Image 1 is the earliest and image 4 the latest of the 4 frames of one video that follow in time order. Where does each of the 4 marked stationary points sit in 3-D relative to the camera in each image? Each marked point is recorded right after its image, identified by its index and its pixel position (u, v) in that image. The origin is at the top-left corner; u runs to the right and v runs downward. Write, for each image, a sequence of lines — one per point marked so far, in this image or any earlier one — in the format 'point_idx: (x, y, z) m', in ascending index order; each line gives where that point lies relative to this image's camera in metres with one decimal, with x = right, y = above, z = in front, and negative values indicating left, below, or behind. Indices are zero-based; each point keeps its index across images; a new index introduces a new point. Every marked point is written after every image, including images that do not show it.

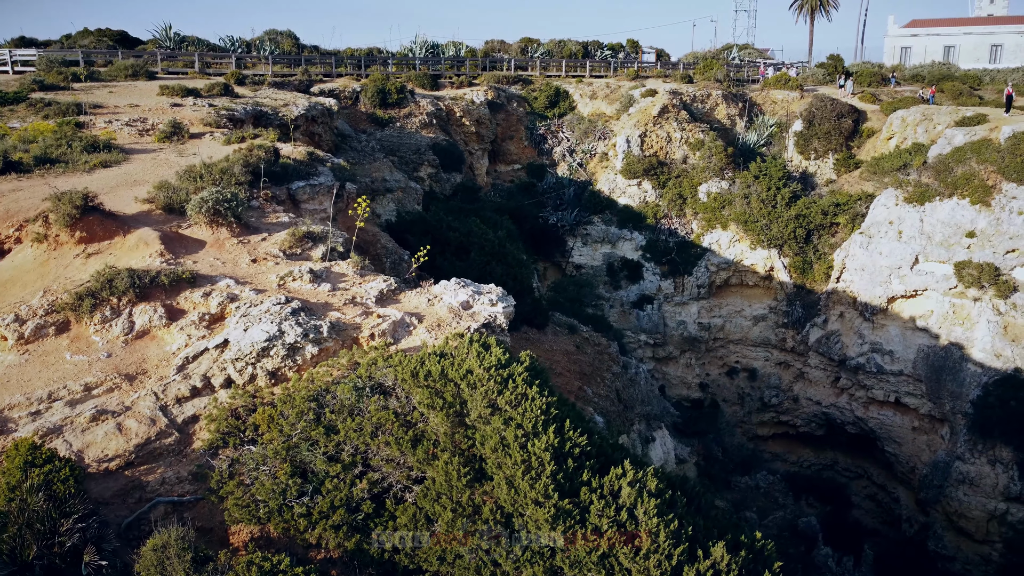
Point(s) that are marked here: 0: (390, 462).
0: (-0.9, -1.2, +5.7) m
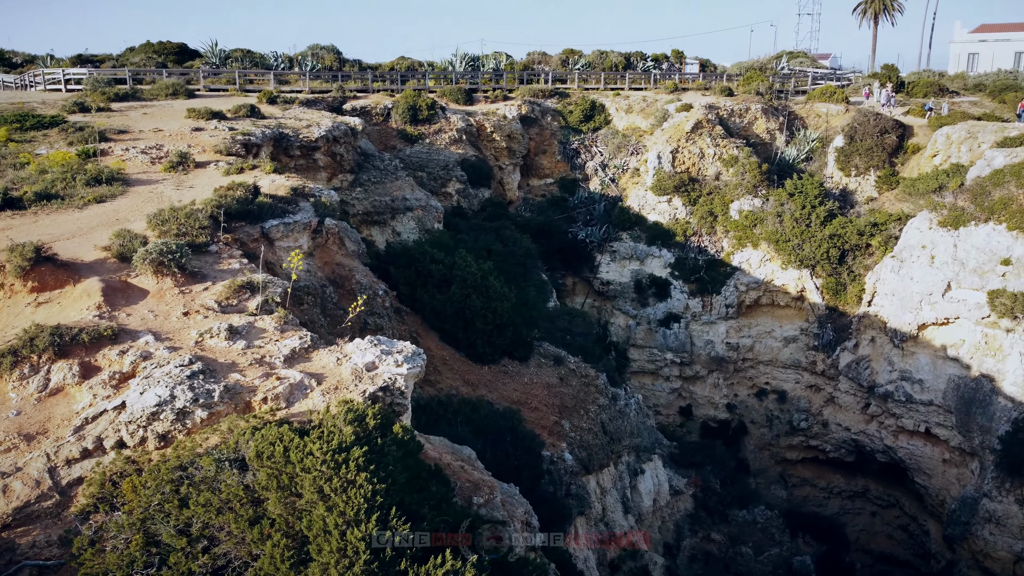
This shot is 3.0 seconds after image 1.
0: (-2.1, -1.9, +6.0) m
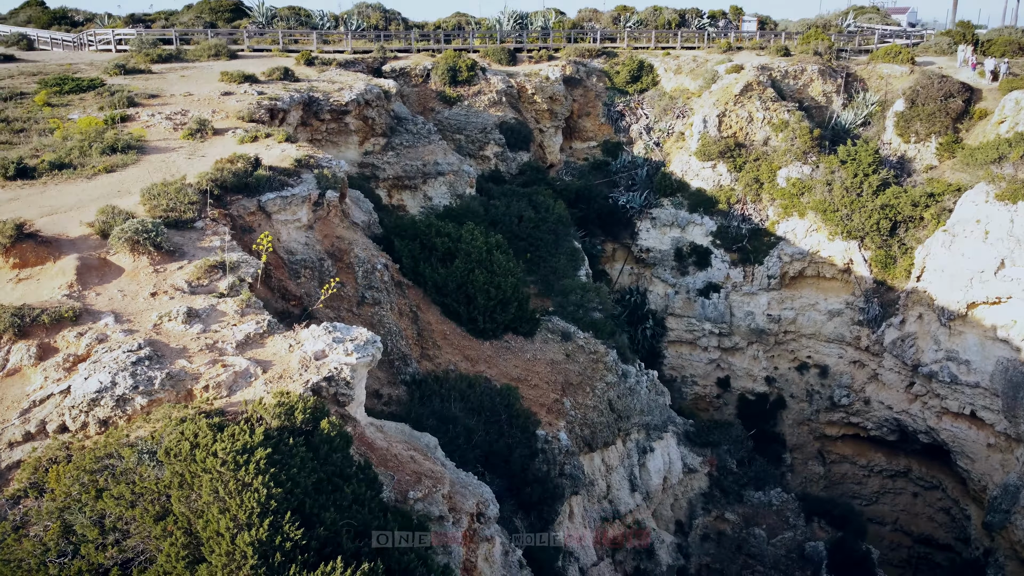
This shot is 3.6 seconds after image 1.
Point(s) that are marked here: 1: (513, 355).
0: (-2.8, -1.9, +6.1) m
1: (0.0, -1.3, +15.6) m
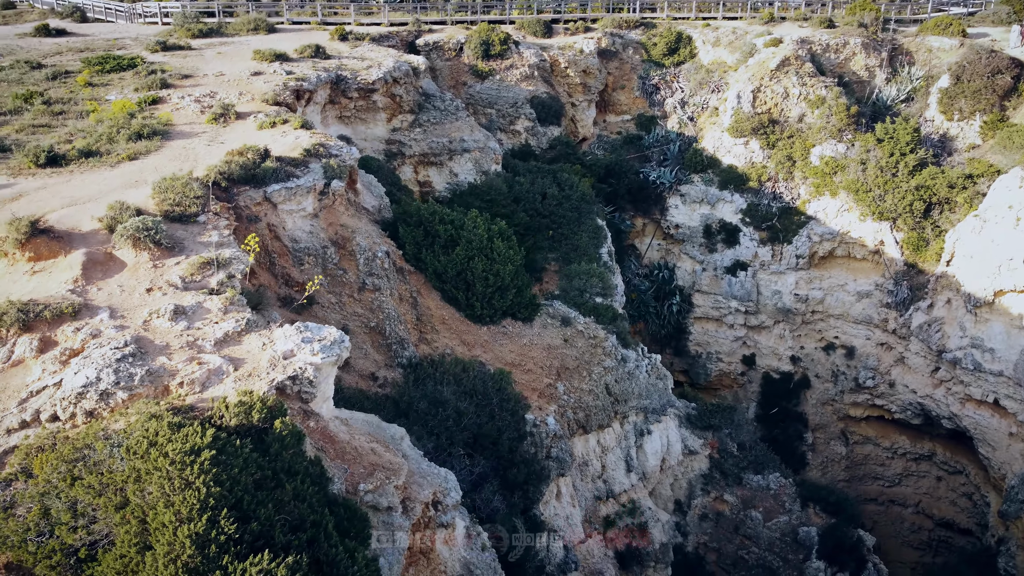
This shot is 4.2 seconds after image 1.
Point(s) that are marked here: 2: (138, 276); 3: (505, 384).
0: (-3.5, -2.0, +7.0) m
1: (0.0, -1.0, +16.2) m
2: (-4.9, +0.1, +10.6) m
3: (-0.1, -1.8, +14.9) m
